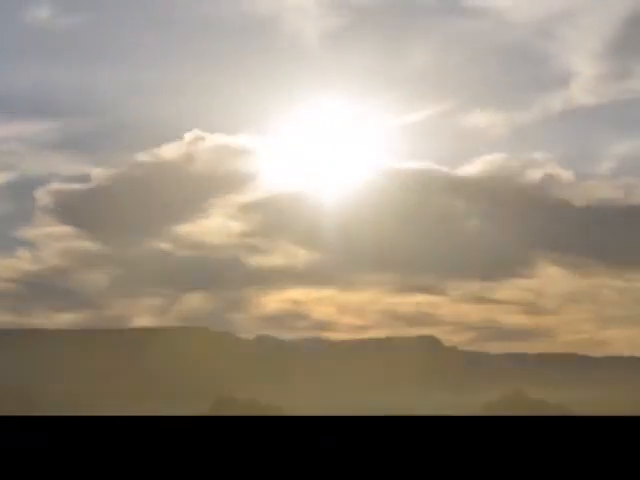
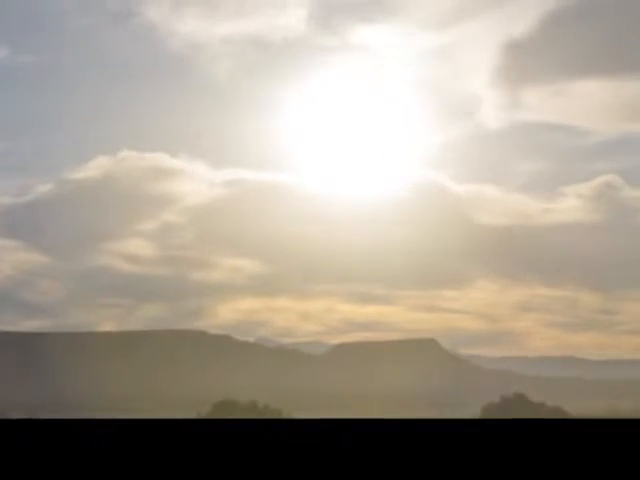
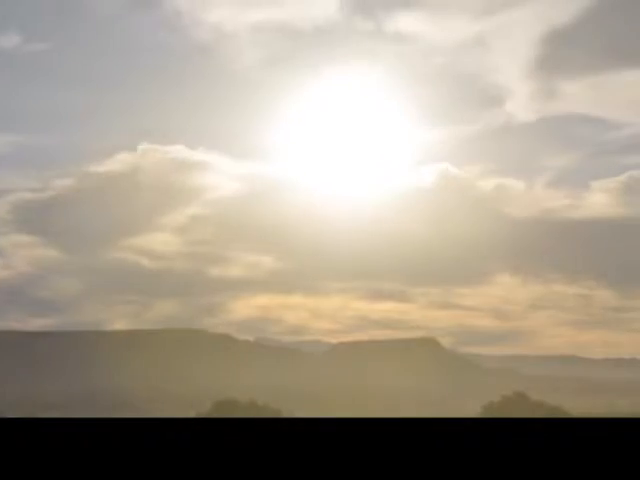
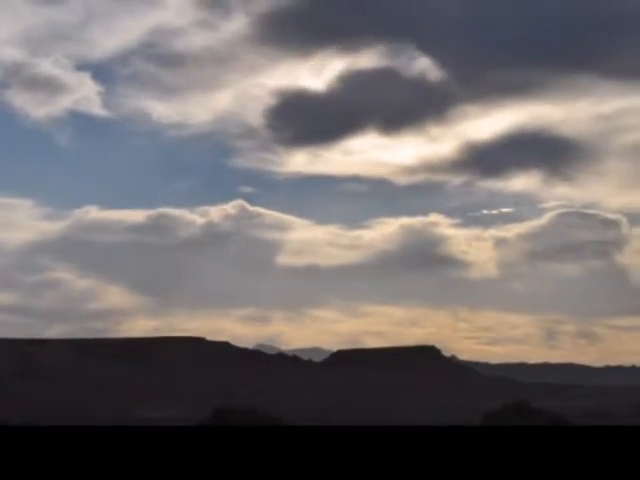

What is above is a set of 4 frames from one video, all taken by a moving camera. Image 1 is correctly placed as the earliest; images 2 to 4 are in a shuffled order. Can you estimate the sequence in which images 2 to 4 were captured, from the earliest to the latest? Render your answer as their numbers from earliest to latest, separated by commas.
3, 2, 4
